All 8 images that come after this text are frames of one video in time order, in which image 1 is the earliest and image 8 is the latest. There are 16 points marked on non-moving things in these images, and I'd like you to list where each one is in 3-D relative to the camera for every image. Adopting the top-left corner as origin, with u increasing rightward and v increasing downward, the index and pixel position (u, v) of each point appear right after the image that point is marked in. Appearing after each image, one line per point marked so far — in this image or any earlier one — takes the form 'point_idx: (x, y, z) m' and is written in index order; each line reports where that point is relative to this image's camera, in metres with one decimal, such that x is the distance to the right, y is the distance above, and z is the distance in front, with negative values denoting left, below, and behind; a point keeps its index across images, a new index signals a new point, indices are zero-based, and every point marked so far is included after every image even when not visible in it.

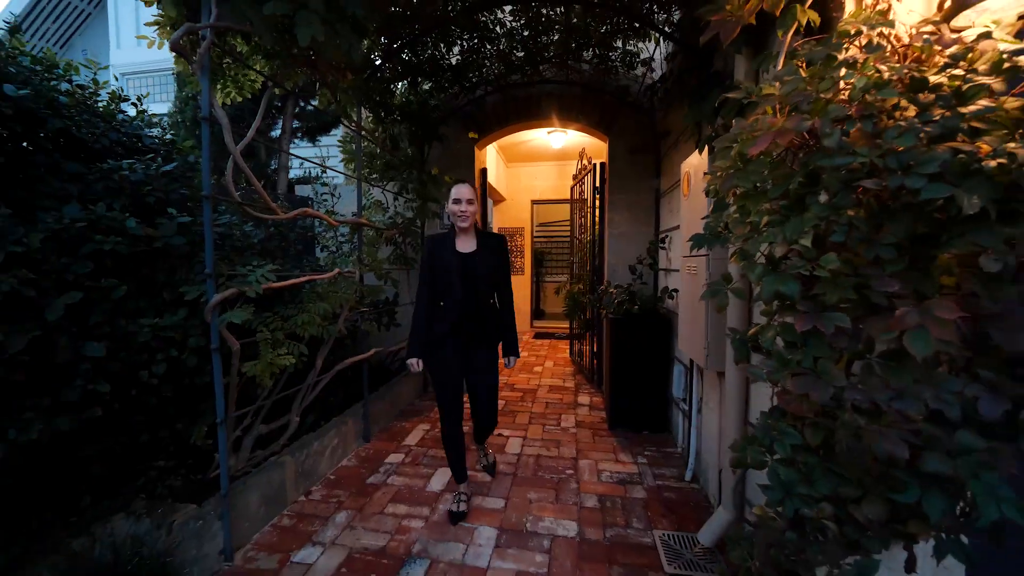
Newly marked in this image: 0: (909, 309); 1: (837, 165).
0: (+0.8, 0.0, +0.8) m
1: (+0.7, +0.3, +0.9) m
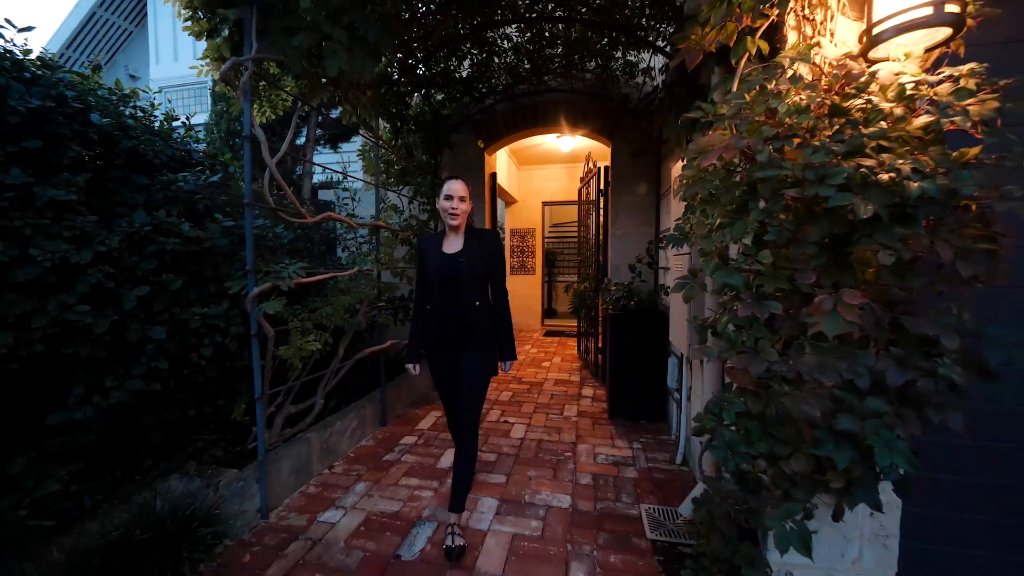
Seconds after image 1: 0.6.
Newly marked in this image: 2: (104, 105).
0: (+0.8, 0.0, +1.0) m
1: (+0.7, +0.3, +1.0) m
2: (-1.6, +0.7, +1.6) m
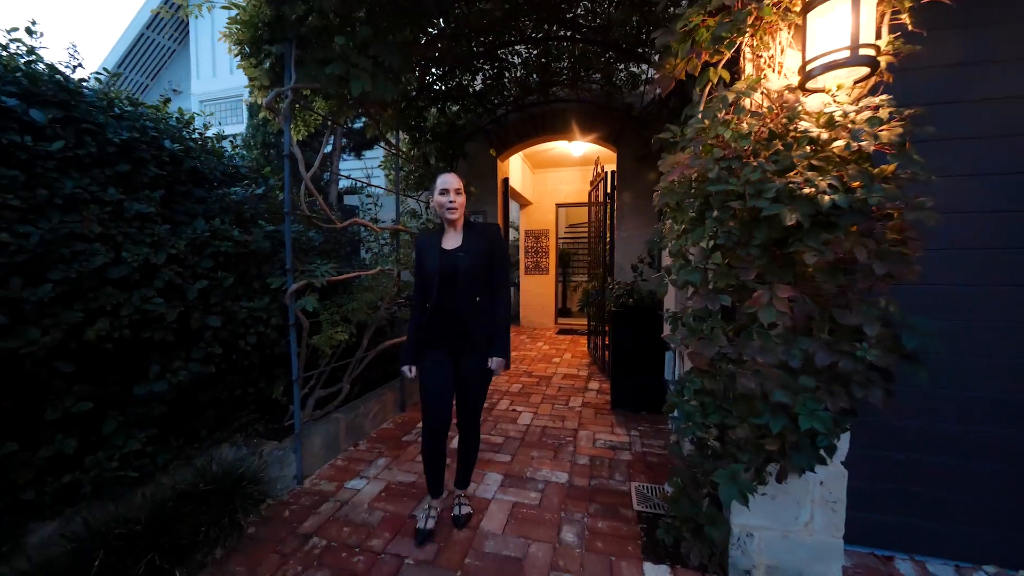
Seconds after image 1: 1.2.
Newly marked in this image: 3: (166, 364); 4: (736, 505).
0: (+0.8, 0.0, +1.2) m
1: (+0.6, +0.3, +1.2) m
2: (-1.6, +0.8, +1.9) m
3: (-1.5, -0.3, +1.7) m
4: (+0.8, -0.8, +1.5) m
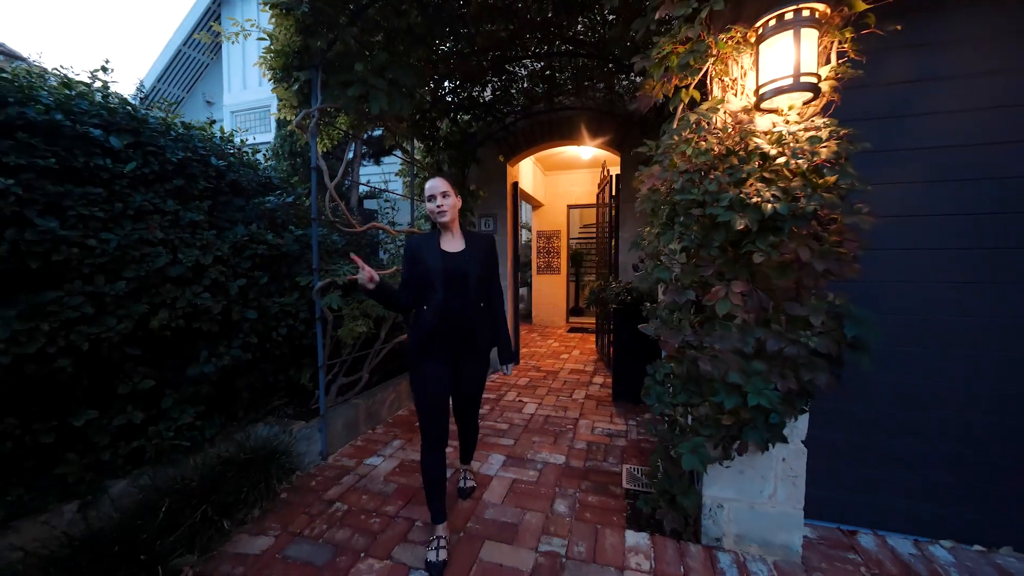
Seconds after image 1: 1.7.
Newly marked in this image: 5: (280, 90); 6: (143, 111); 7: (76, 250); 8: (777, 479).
0: (+0.7, 0.0, +1.4) m
1: (+0.6, +0.3, +1.4) m
2: (-1.6, +0.8, +2.2) m
3: (-1.5, -0.3, +2.0) m
4: (+0.8, -0.8, +1.7) m
5: (-1.4, +1.2, +2.4) m
6: (-1.7, +0.8, +1.9) m
7: (-1.6, +0.1, +1.5) m
8: (+1.1, -0.8, +1.6) m
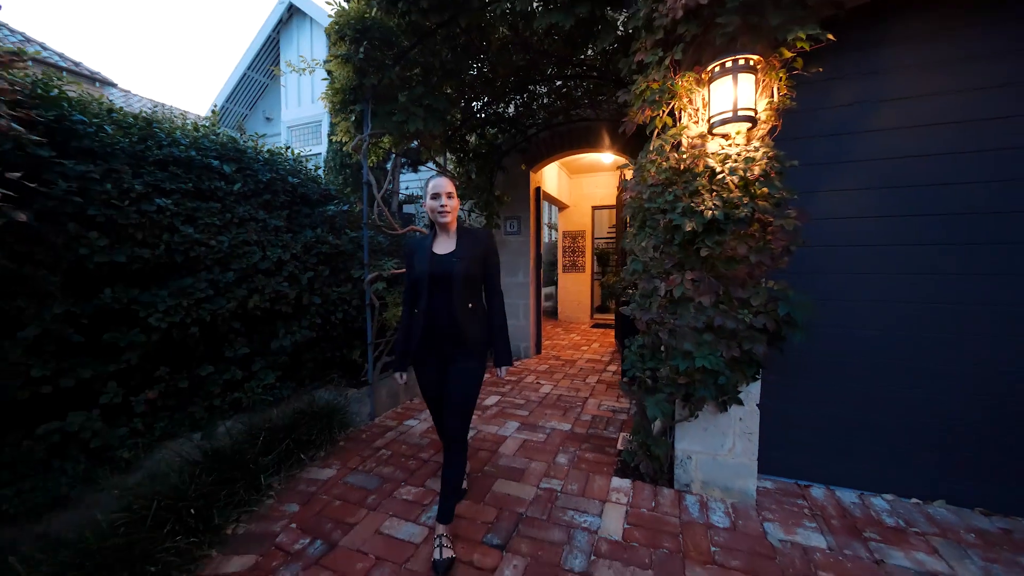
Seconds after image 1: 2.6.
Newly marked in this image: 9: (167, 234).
0: (+0.7, +0.1, +1.8) m
1: (+0.6, +0.4, +1.8) m
2: (-1.5, +0.8, +2.8) m
3: (-1.4, -0.3, +2.6) m
4: (+0.8, -0.7, +2.0) m
5: (-1.3, +1.3, +3.0) m
6: (-1.7, +0.9, +2.4) m
7: (-1.6, +0.2, +2.0) m
8: (+1.1, -0.7, +1.9) m
9: (-1.7, +0.3, +1.9) m
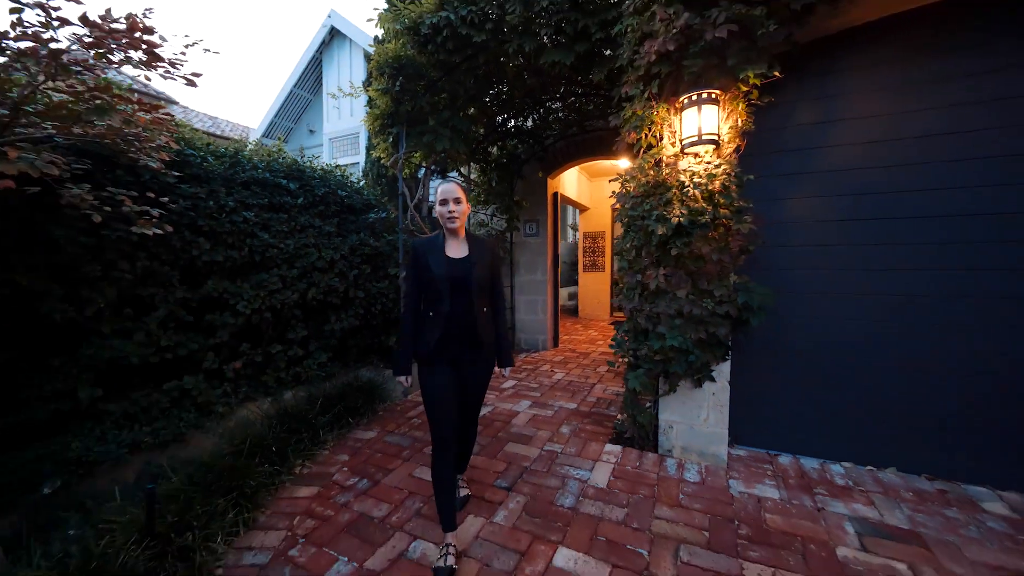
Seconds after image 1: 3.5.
0: (+0.8, +0.1, +2.1) m
1: (+0.7, +0.4, +2.2) m
2: (-1.4, +0.9, +3.3) m
3: (-1.3, -0.2, +3.1) m
4: (+0.9, -0.7, +2.4) m
5: (-1.2, +1.3, +3.5) m
6: (-1.6, +0.9, +3.0) m
7: (-1.5, +0.2, +2.6) m
8: (+1.1, -0.7, +2.3) m
9: (-1.6, +0.3, +2.5) m
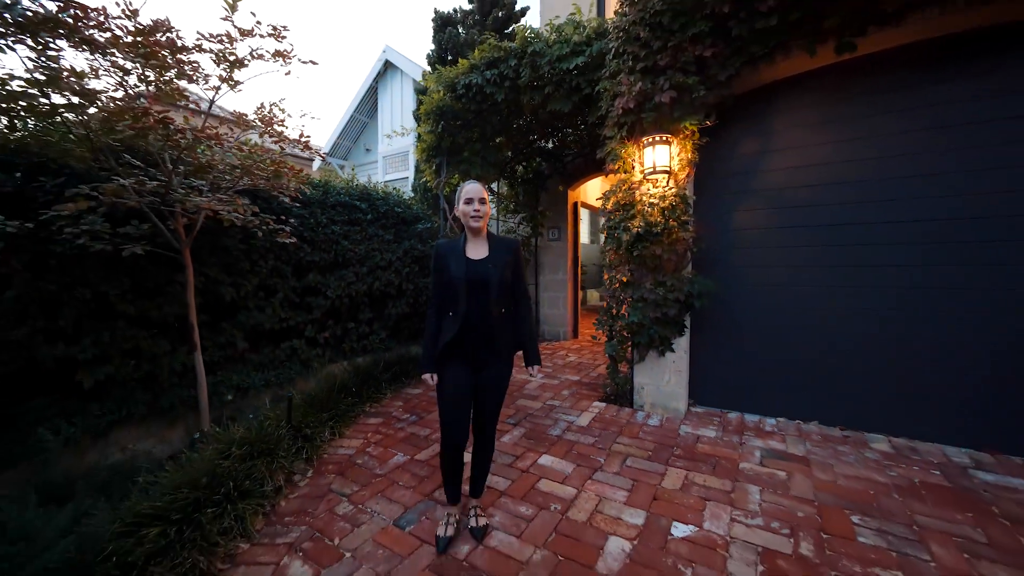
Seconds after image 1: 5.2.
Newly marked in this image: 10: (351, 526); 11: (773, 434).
0: (+0.8, +0.2, +2.8) m
1: (+0.7, +0.5, +2.9) m
2: (-1.2, +0.9, +4.2) m
3: (-1.2, -0.2, +4.0) m
4: (+1.0, -0.7, +3.1) m
5: (-1.0, +1.3, +4.4) m
6: (-1.4, +1.0, +3.9) m
7: (-1.4, +0.3, +3.5) m
8: (+1.2, -0.6, +3.0) m
9: (-1.5, +0.4, +3.4) m
10: (-0.8, -1.1, +1.9) m
11: (+1.7, -1.0, +2.6) m
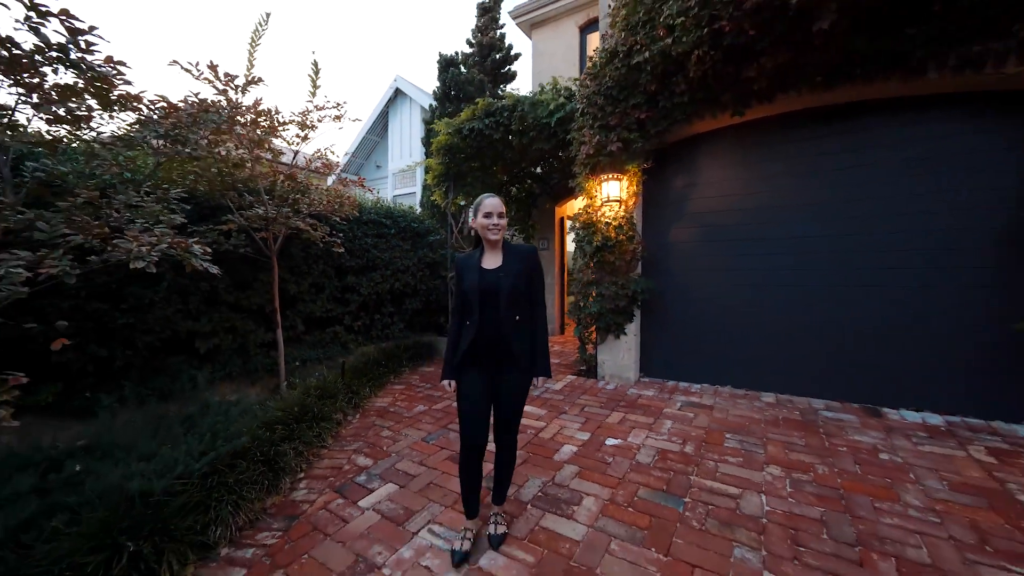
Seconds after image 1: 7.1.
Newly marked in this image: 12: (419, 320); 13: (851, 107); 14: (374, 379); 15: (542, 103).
0: (+0.7, +0.2, +3.8) m
1: (+0.6, +0.5, +3.9) m
2: (-1.3, +0.9, +5.2) m
3: (-1.3, -0.1, +4.9) m
4: (+0.9, -0.6, +4.0) m
5: (-1.0, +1.3, +5.4) m
6: (-1.5, +1.0, +4.9) m
7: (-1.5, +0.3, +4.5) m
8: (+1.1, -0.6, +3.9) m
9: (-1.6, +0.4, +4.4) m
10: (-0.8, -1.1, +2.8) m
11: (+1.6, -0.9, +3.5) m
12: (-1.2, -0.4, +5.2) m
13: (+2.7, +1.4, +3.2) m
14: (-1.3, -0.9, +3.8) m
15: (+0.3, +2.0, +4.2) m
